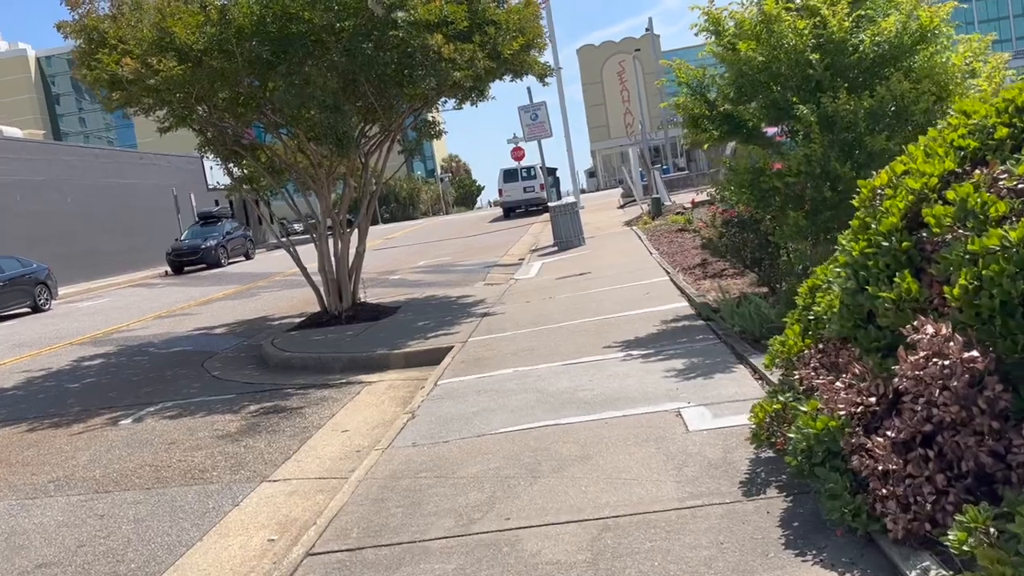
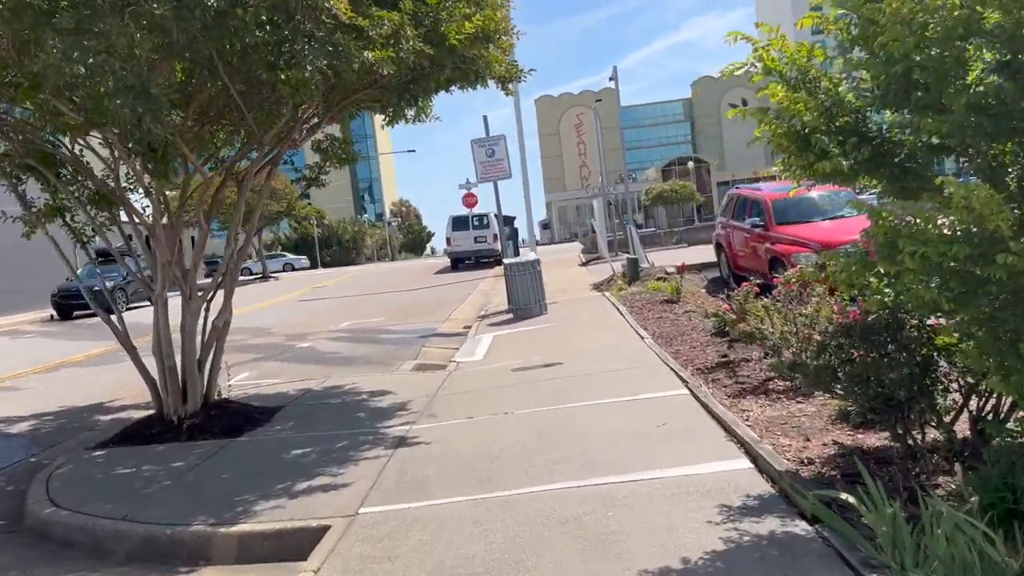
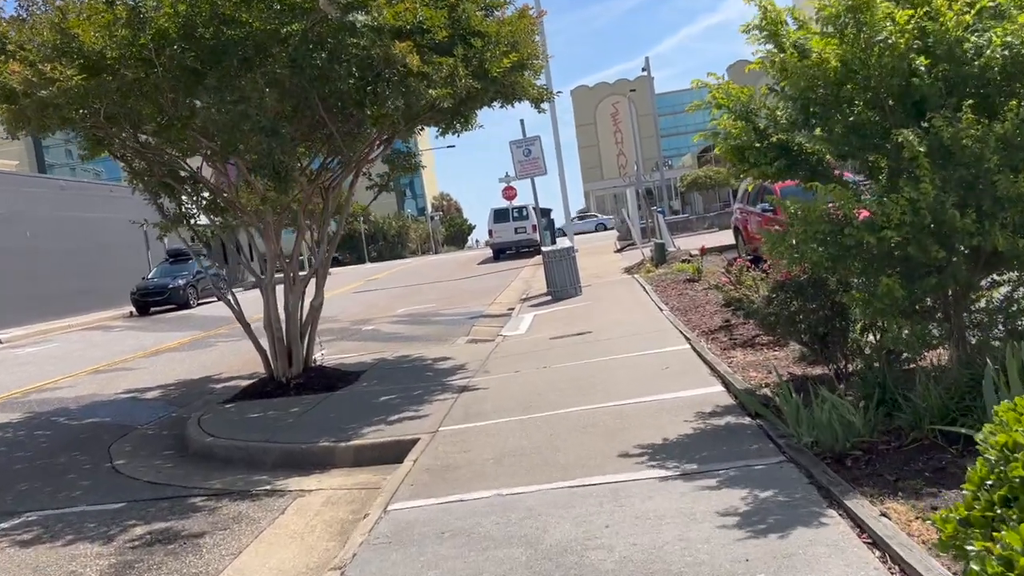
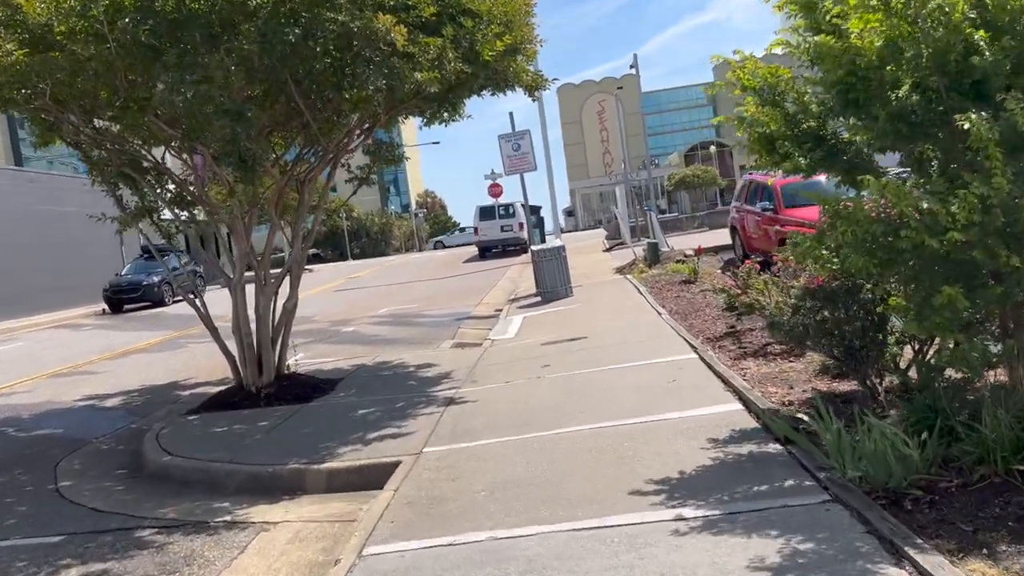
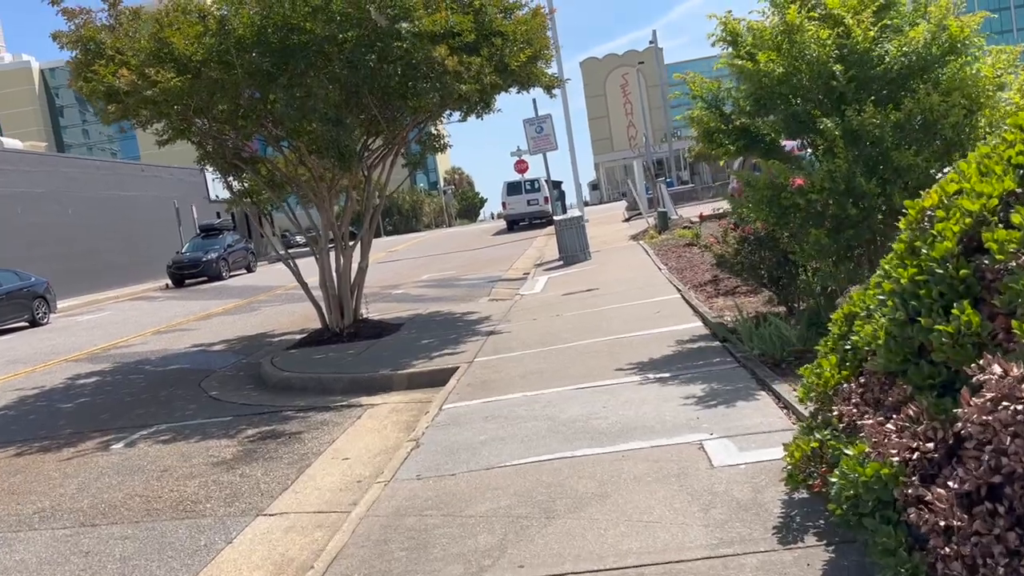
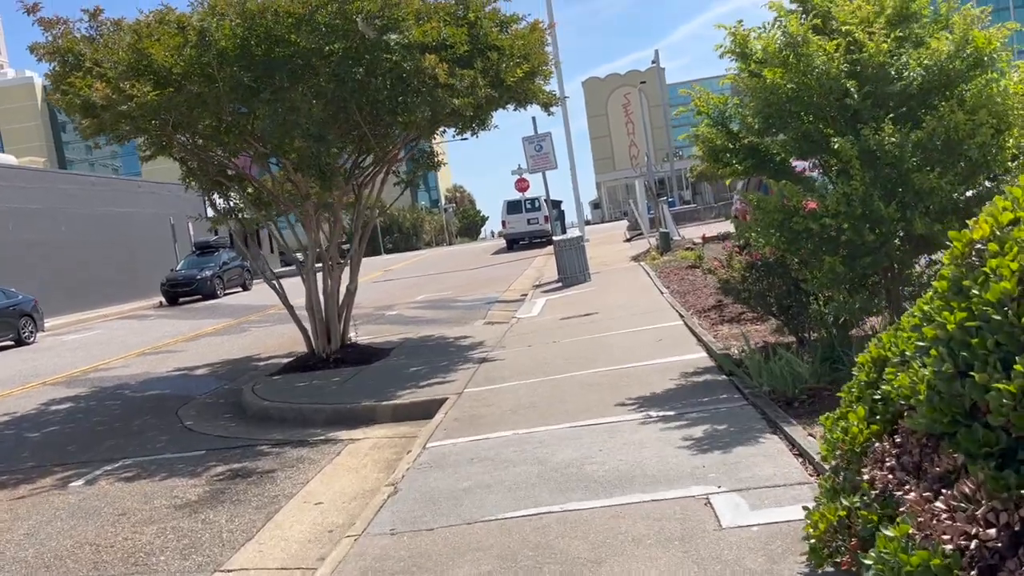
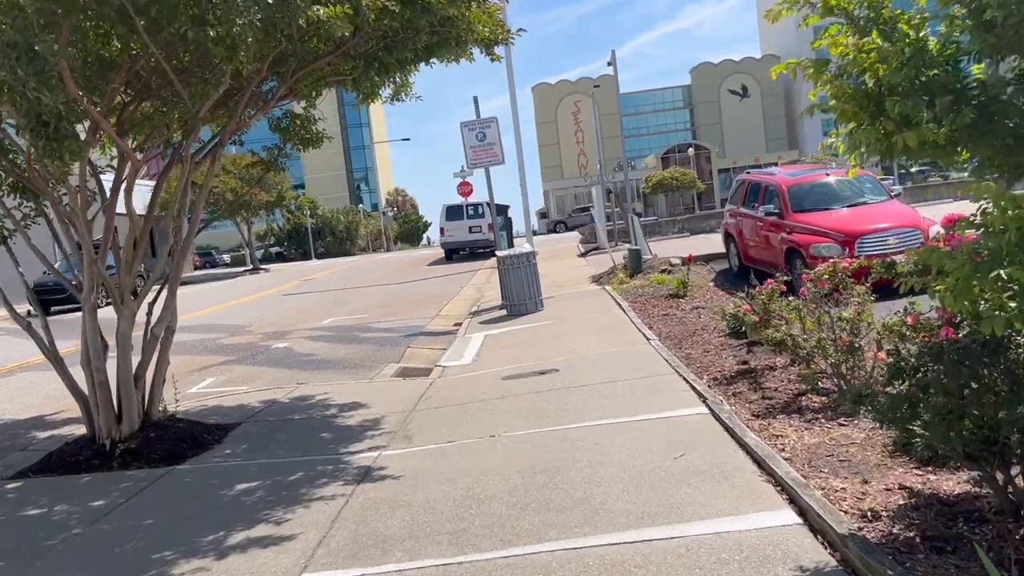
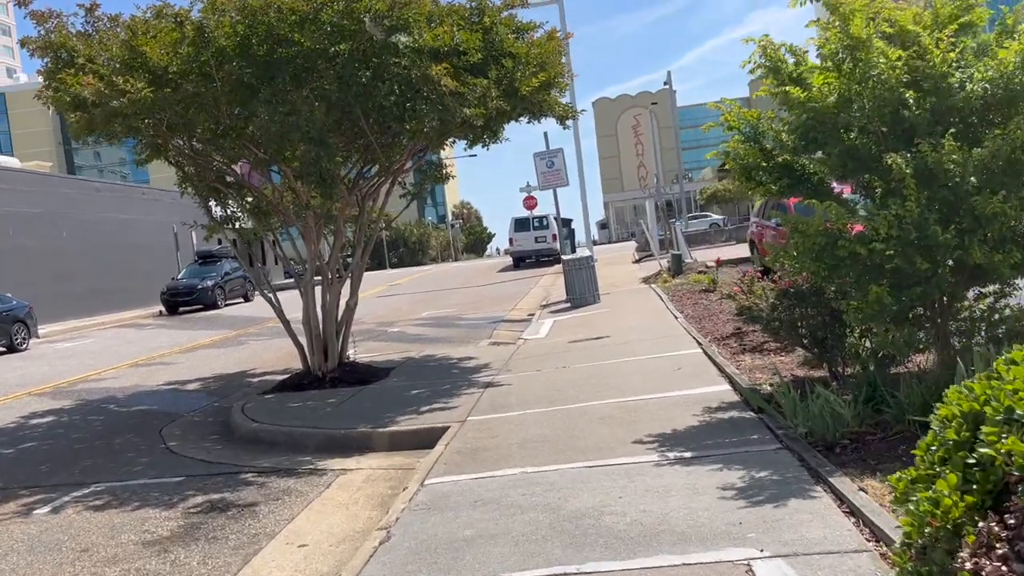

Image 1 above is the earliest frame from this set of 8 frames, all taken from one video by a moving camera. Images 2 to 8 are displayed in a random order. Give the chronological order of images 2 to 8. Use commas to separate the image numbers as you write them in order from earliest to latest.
5, 6, 8, 3, 4, 2, 7
